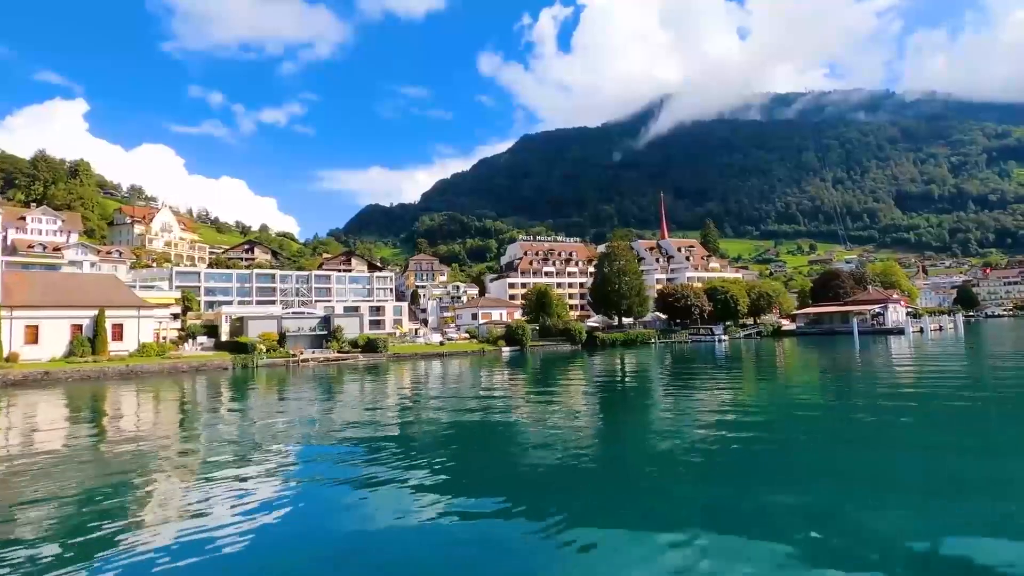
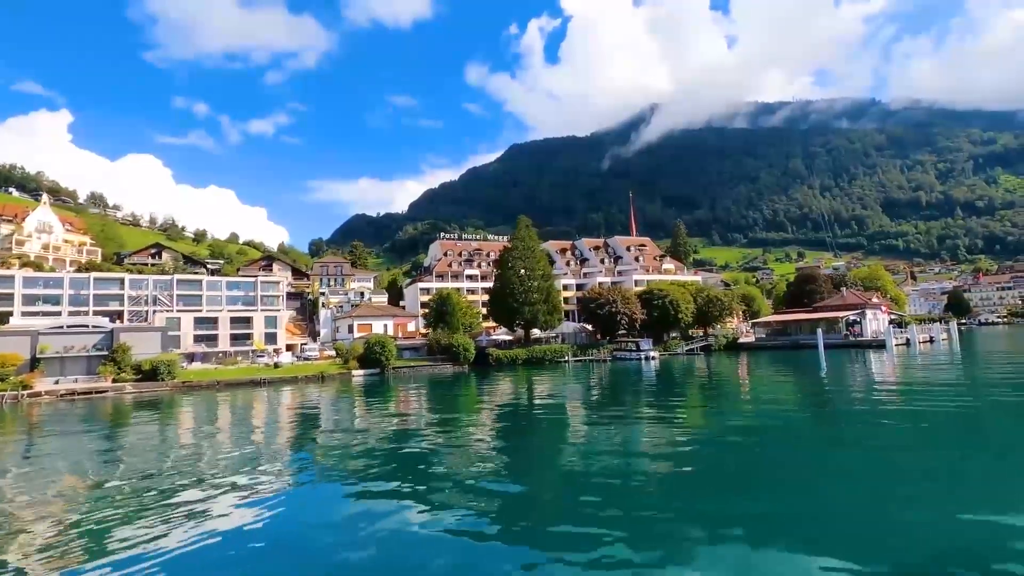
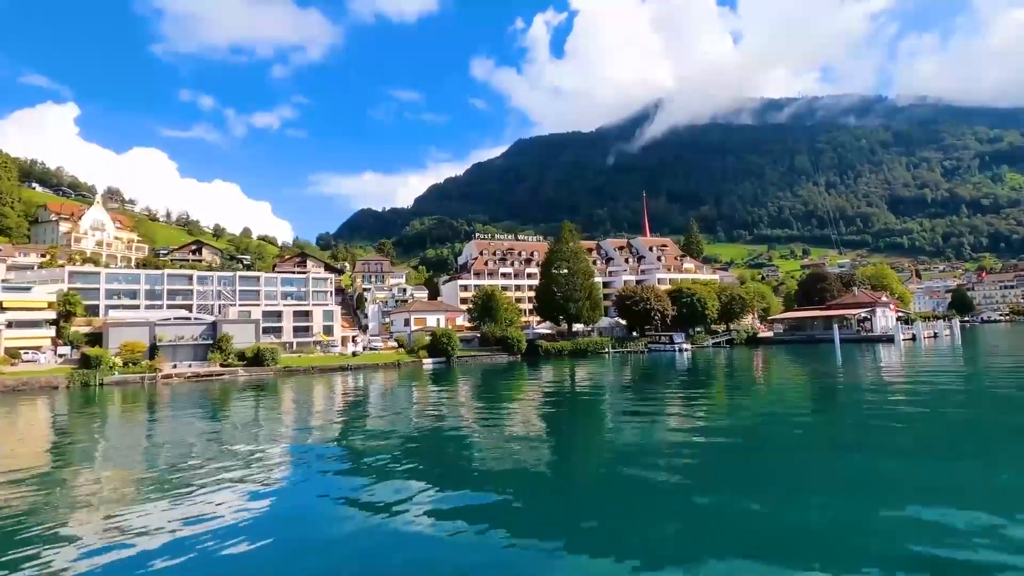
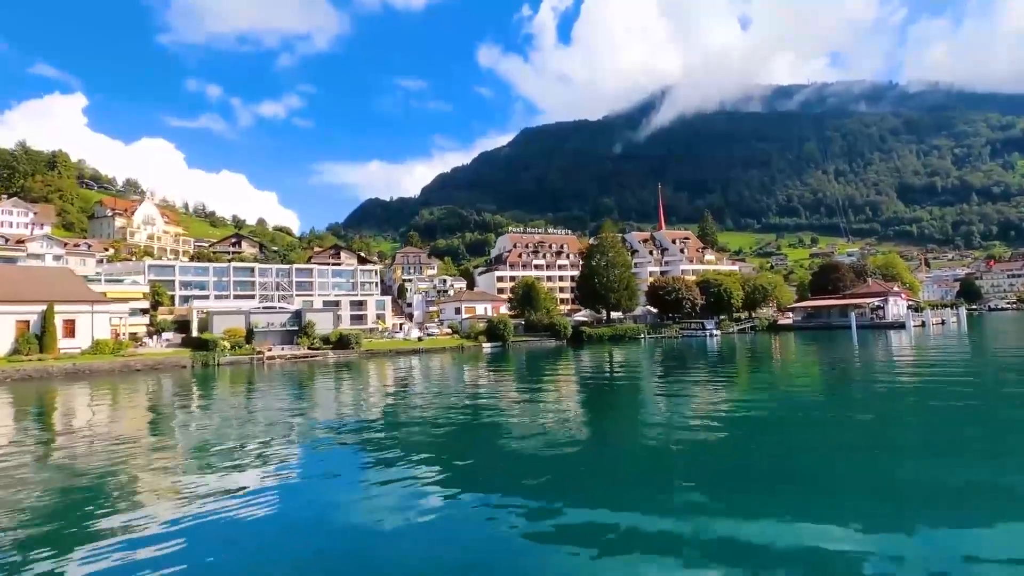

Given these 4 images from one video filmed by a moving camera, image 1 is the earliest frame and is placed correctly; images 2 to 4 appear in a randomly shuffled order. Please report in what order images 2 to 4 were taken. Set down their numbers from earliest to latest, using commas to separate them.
4, 3, 2
